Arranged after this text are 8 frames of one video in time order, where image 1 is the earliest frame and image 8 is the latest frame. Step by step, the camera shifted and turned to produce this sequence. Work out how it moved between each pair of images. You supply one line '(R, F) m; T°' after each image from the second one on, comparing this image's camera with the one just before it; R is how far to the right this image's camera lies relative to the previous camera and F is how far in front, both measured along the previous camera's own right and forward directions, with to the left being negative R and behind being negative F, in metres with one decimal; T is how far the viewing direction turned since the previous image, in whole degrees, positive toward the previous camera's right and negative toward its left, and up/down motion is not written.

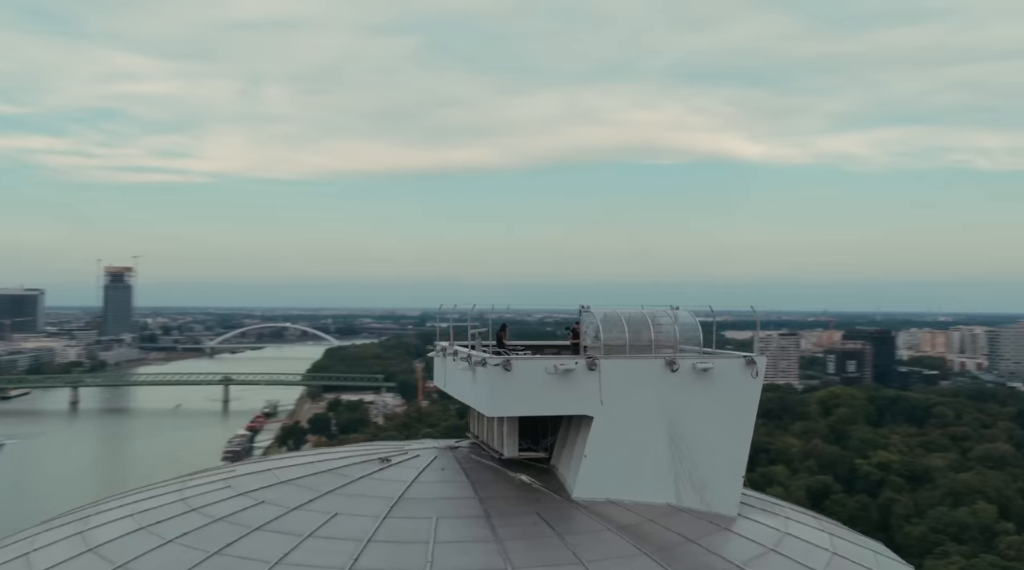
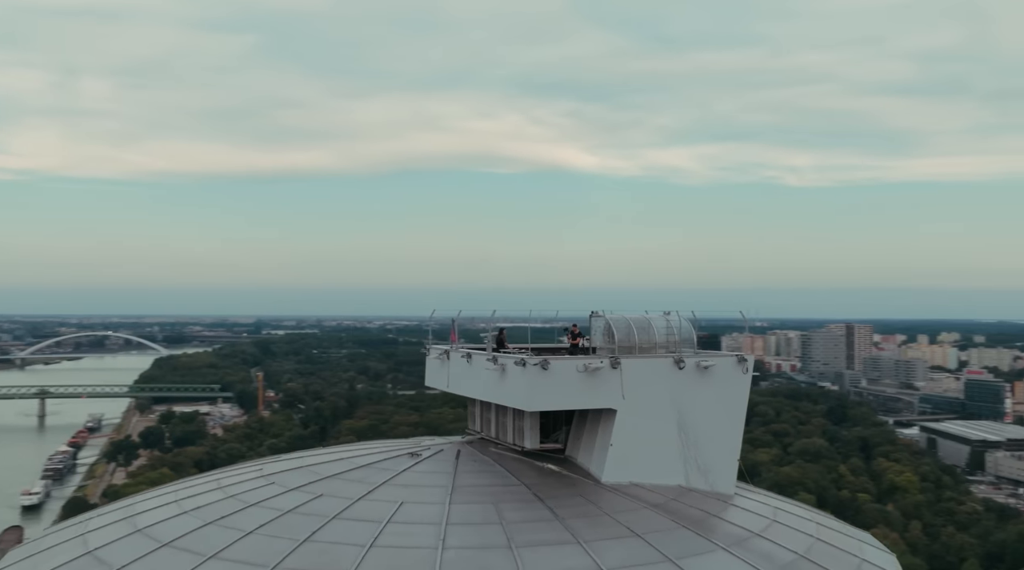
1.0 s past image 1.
(-1.5, -0.5) m; +11°
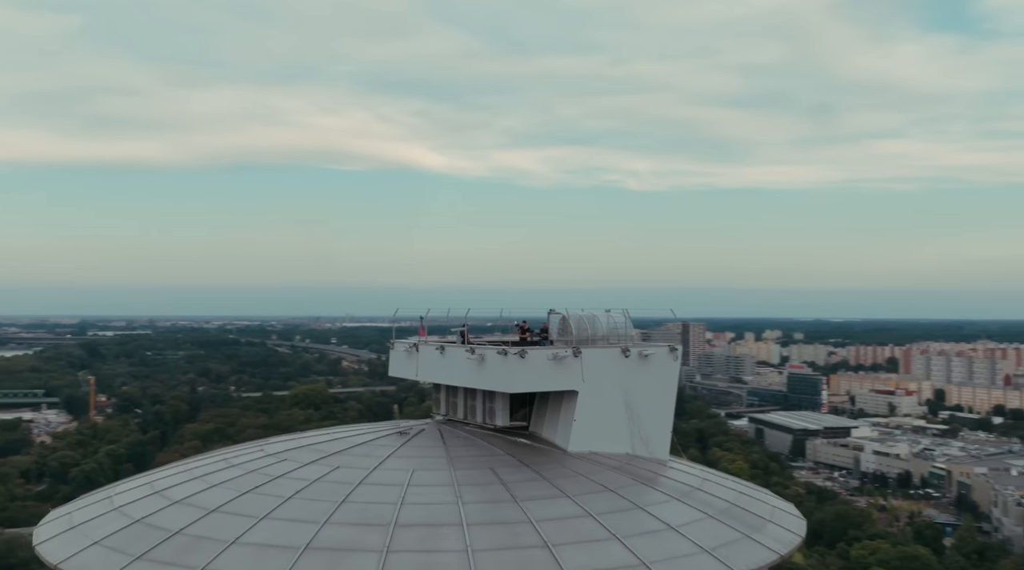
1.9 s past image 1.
(+1.1, -1.4) m; -6°
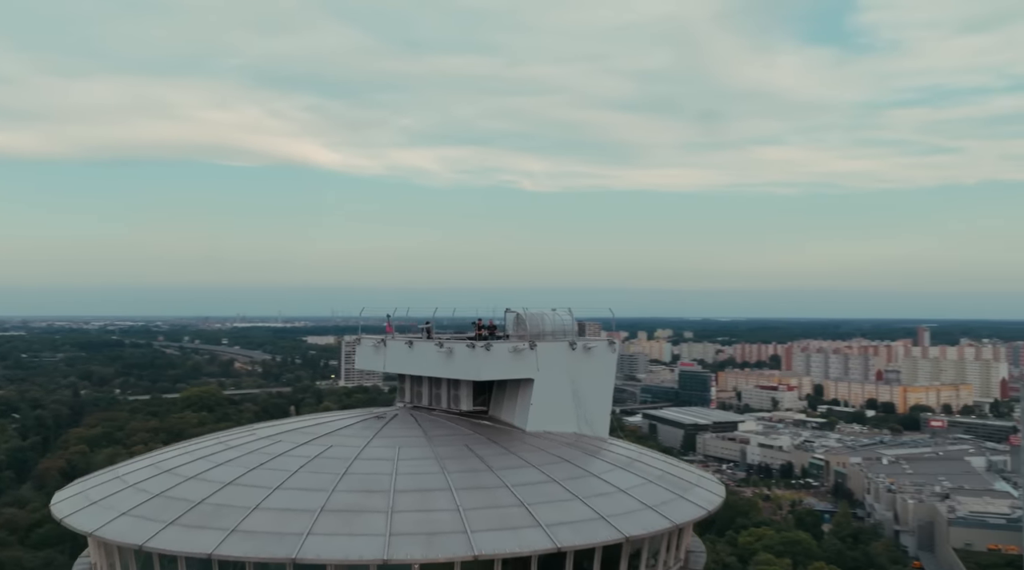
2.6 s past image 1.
(-0.7, -1.0) m; +7°
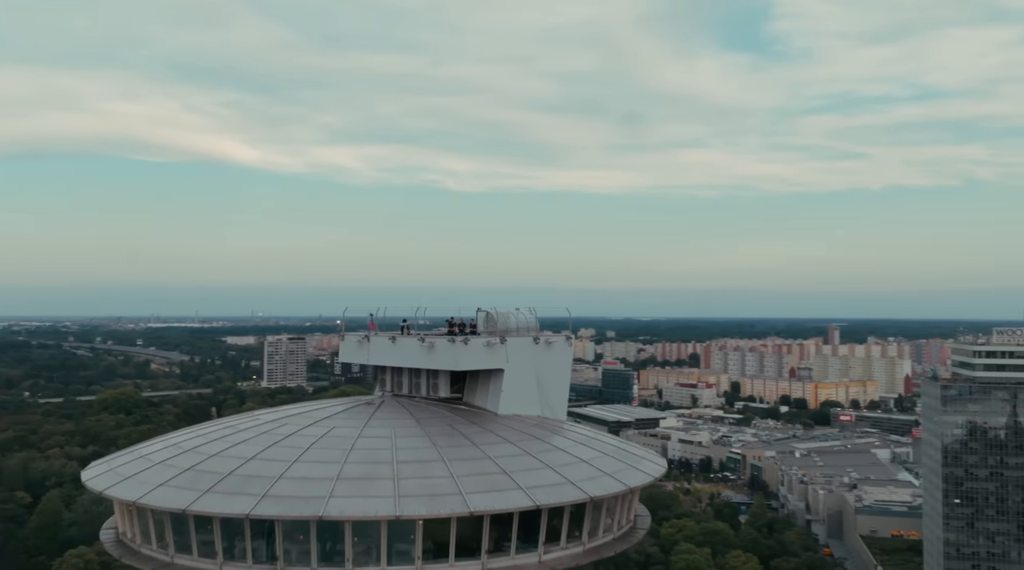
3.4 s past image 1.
(-0.6, -1.4) m; +5°
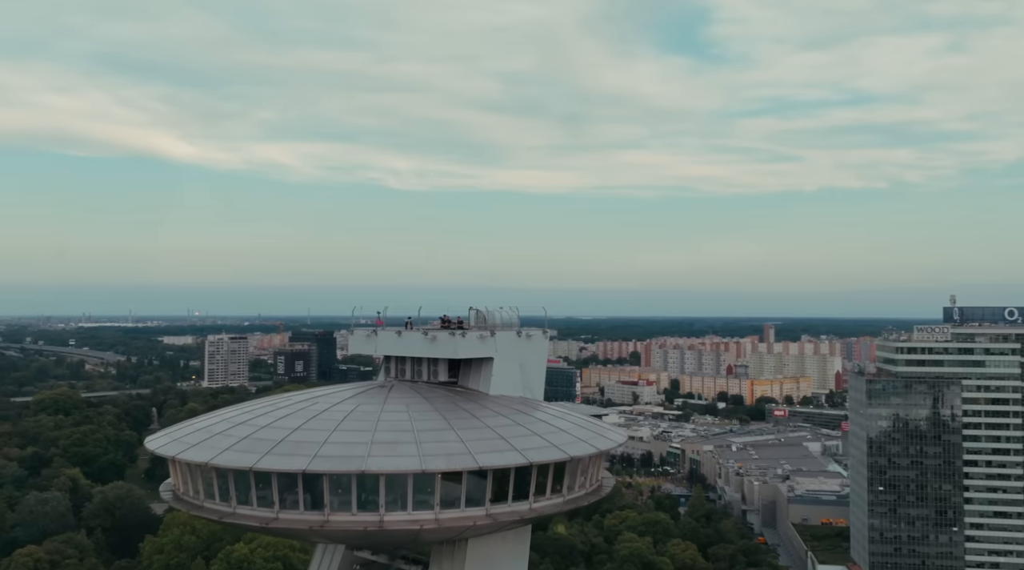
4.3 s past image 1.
(-0.7, -2.2) m; +4°
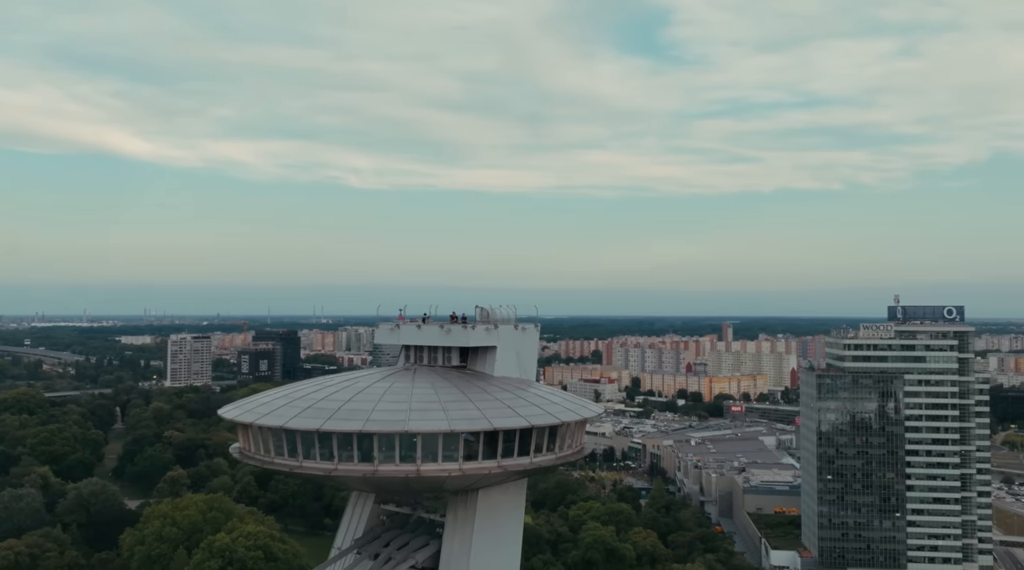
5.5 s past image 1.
(-0.7, -3.2) m; +3°
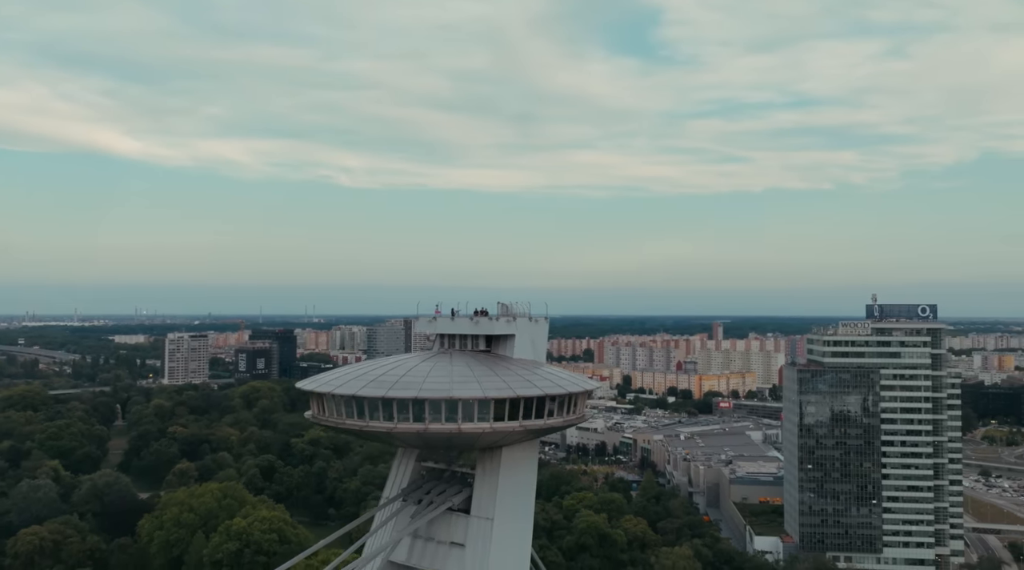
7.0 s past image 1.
(-0.6, -4.1) m; +1°
